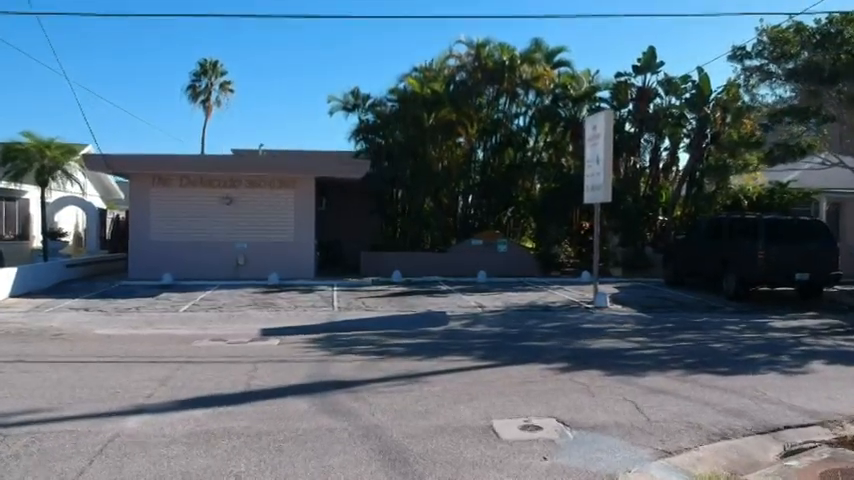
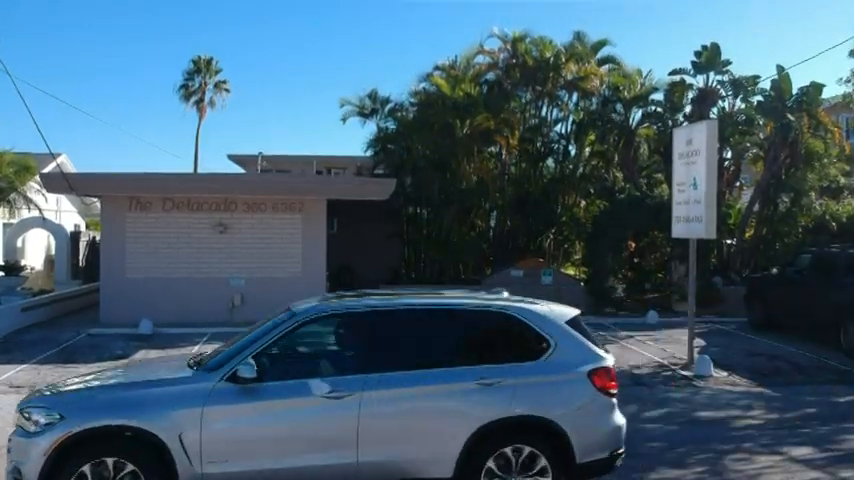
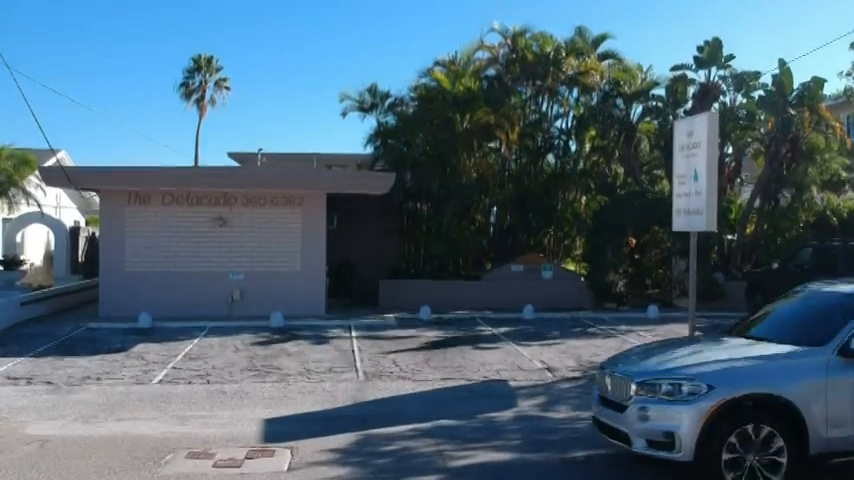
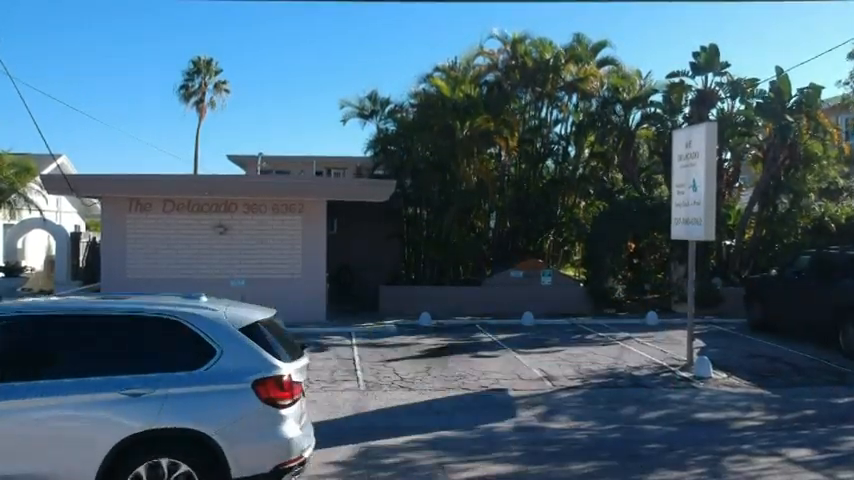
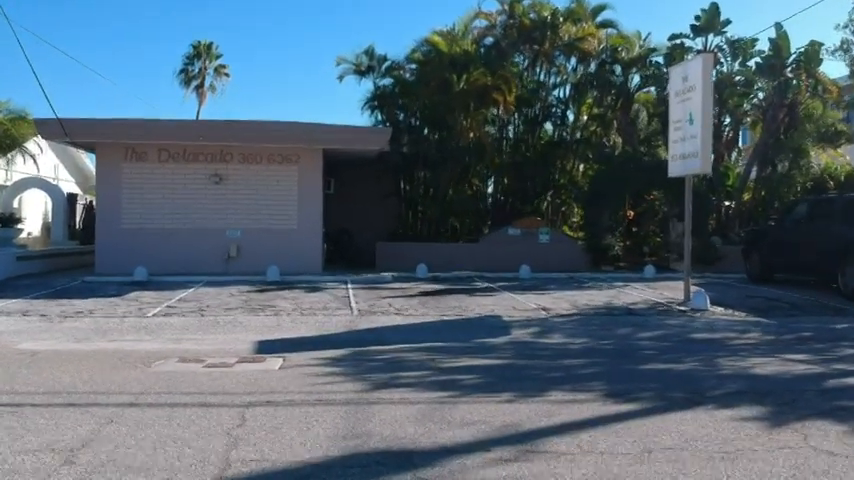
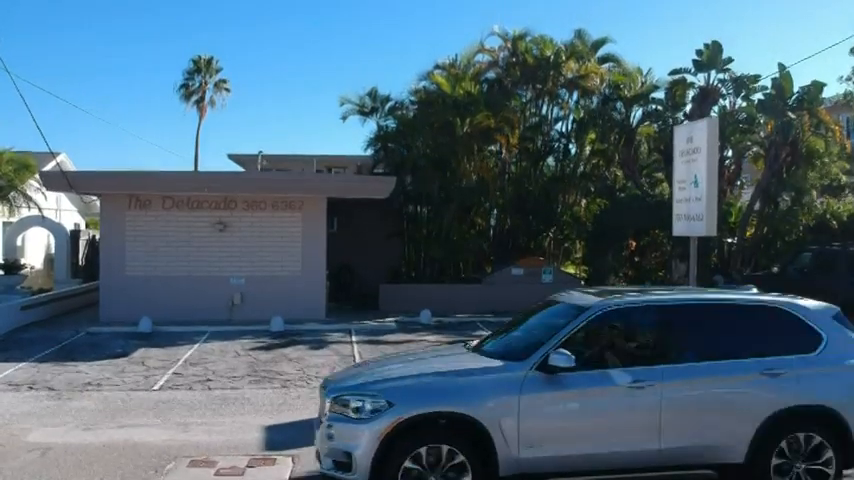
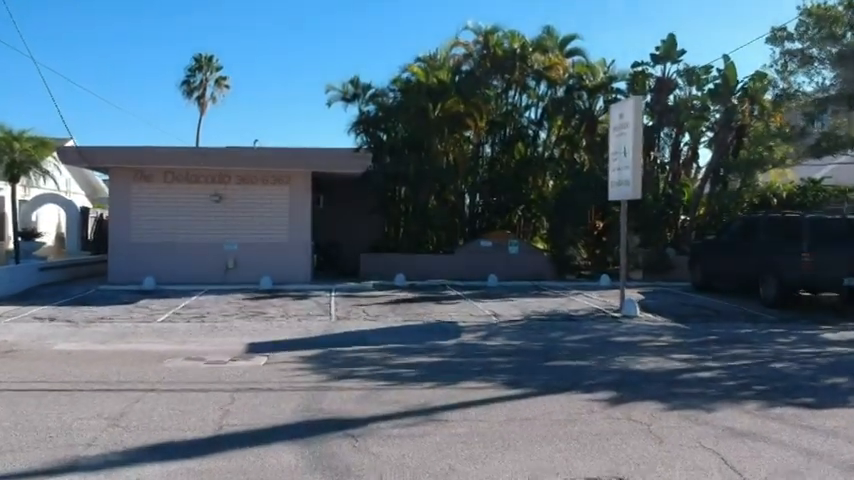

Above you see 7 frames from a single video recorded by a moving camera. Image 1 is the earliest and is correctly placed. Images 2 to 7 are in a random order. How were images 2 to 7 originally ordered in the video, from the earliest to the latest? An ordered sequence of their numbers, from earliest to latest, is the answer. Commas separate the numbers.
7, 5, 3, 6, 2, 4
